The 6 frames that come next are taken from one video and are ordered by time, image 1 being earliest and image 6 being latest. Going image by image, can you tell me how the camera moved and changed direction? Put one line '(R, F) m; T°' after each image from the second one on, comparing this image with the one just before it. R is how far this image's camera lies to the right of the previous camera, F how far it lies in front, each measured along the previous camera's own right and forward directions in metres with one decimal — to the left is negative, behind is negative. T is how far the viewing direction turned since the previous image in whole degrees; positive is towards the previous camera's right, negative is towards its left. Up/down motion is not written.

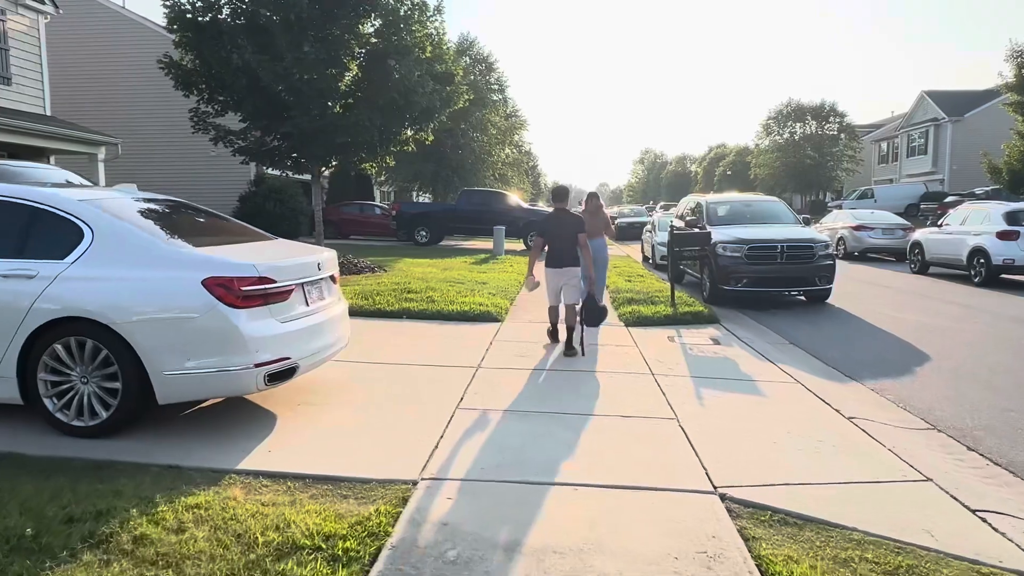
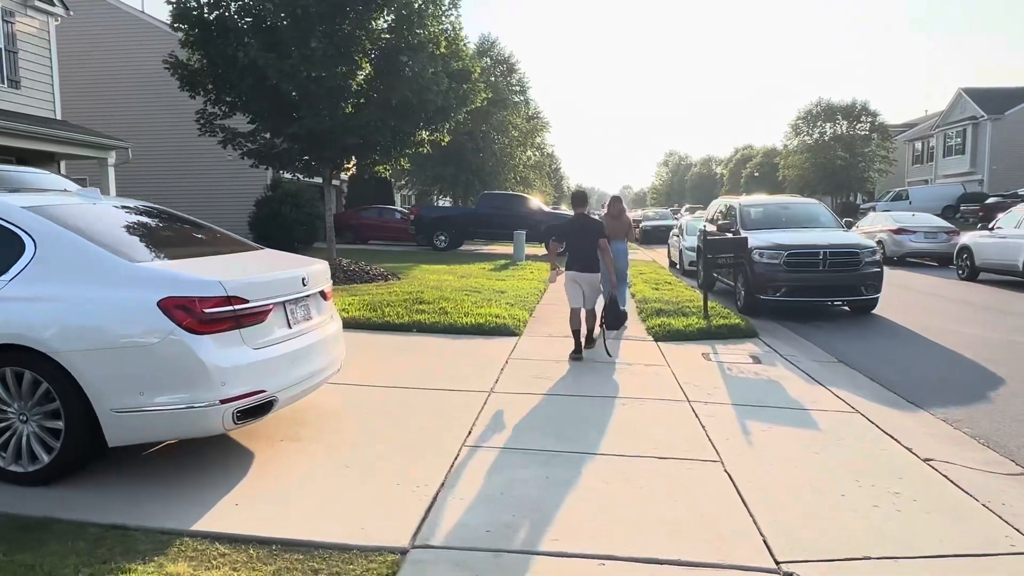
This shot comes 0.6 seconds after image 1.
(+0.1, +0.7) m; -2°
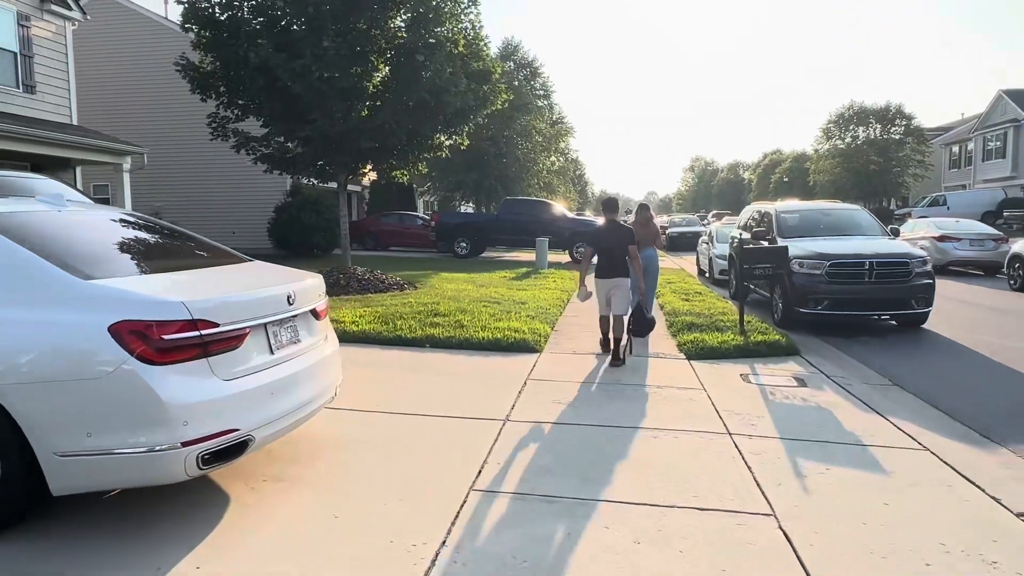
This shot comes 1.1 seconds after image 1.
(0.0, +0.6) m; -2°
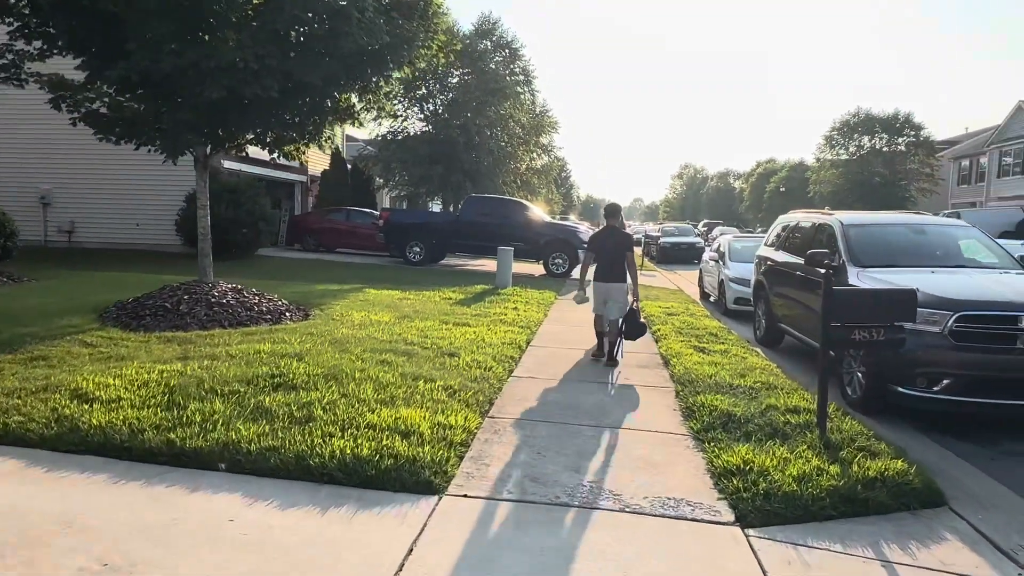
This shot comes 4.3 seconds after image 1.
(+0.6, +4.0) m; +1°
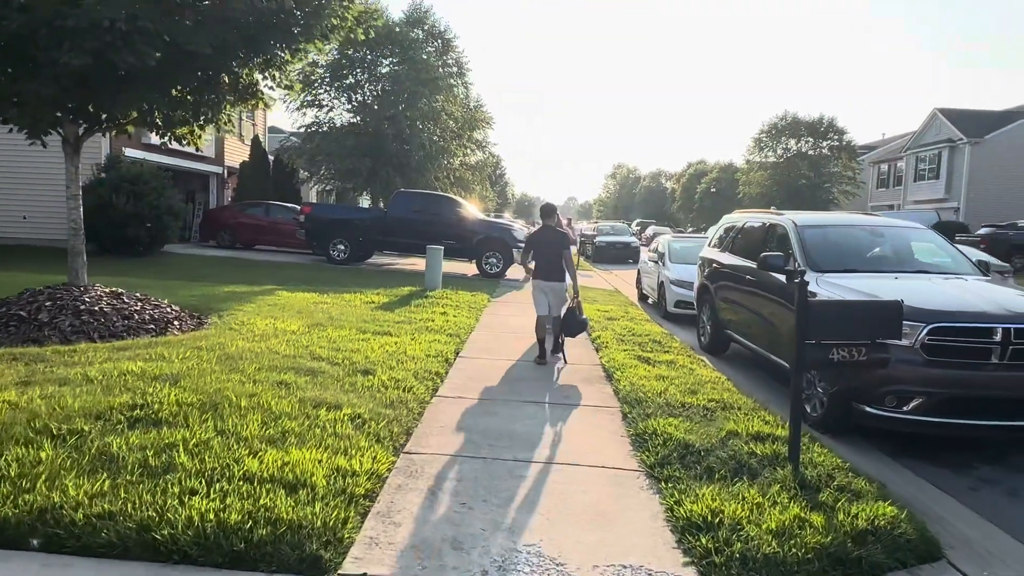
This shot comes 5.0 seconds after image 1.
(+0.1, +0.9) m; +5°
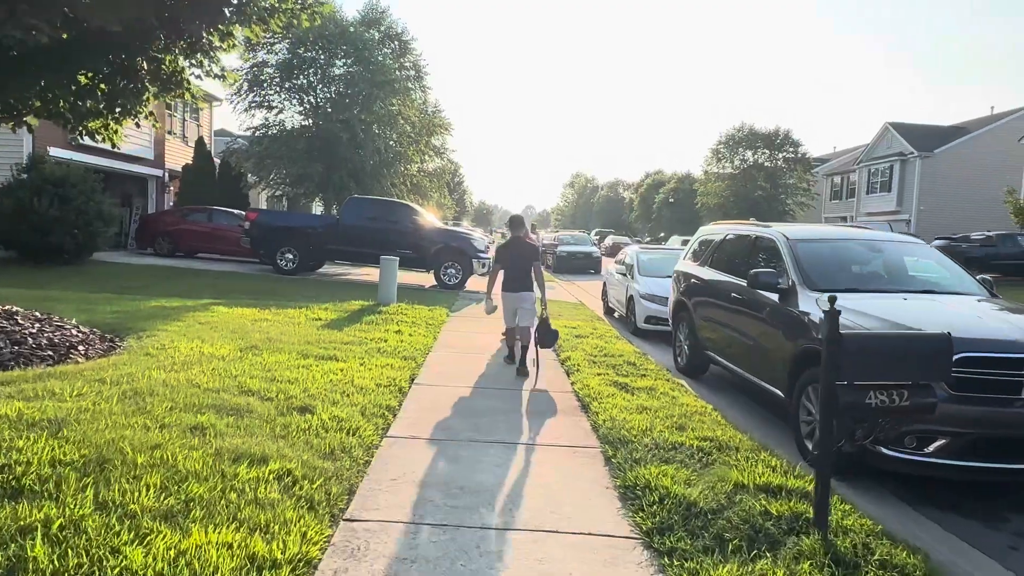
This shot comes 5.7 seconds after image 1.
(-0.1, +0.8) m; +4°
